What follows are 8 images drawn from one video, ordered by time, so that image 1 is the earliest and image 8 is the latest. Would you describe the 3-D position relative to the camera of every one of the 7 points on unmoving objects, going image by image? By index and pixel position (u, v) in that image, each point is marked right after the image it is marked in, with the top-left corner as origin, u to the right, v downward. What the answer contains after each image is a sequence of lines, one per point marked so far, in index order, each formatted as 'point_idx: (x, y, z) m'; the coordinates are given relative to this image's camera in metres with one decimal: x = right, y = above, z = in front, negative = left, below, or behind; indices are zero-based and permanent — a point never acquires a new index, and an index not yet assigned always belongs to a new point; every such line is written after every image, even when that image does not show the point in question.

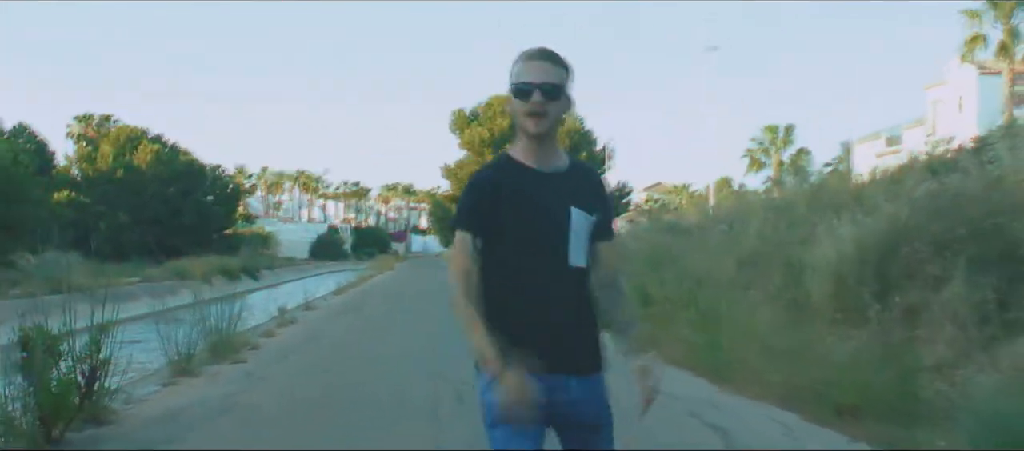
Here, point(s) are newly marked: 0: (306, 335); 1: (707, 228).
0: (-3.2, -1.7, +16.9) m
1: (+3.5, 0.0, +18.5) m
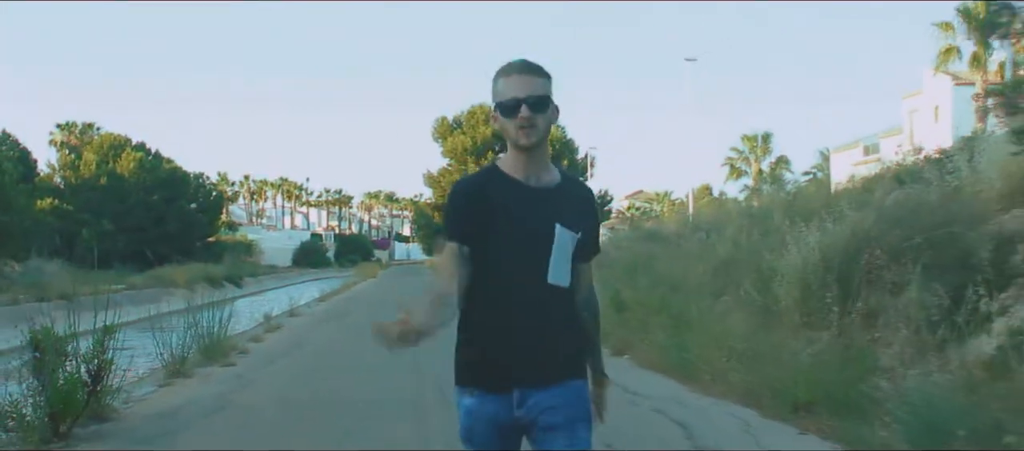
0: (-3.5, -1.8, +17.1) m
1: (+3.2, -0.1, +18.8) m
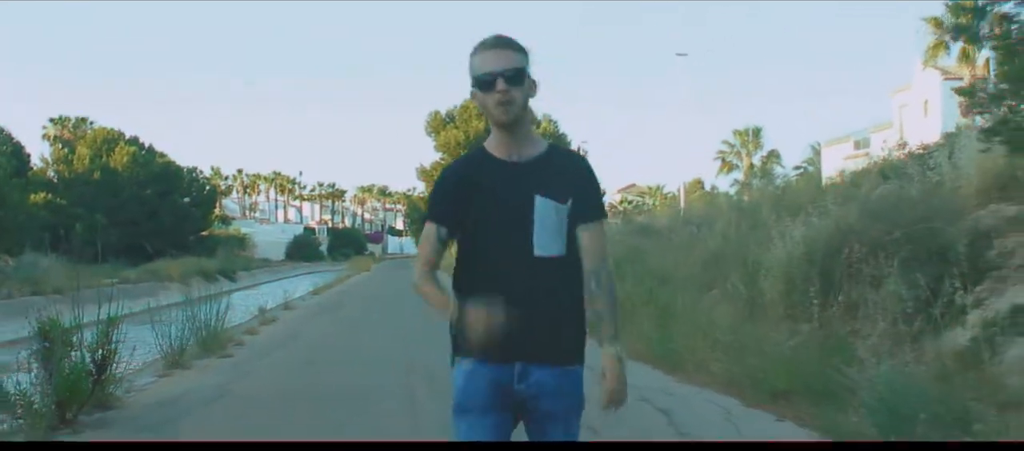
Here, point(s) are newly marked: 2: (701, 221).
0: (-3.6, -1.7, +17.3) m
1: (+3.0, 0.0, +18.9) m
2: (+3.3, +0.1, +17.9) m
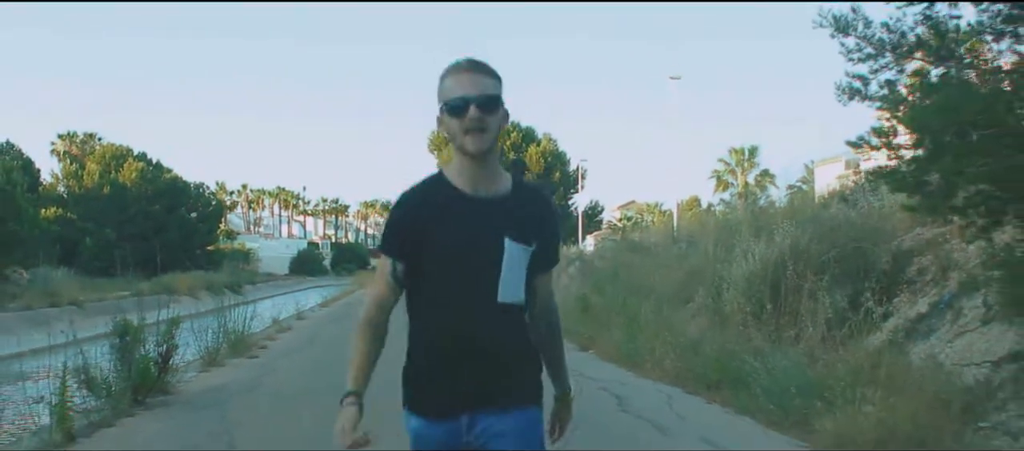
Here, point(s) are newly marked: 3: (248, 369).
0: (-3.7, -2.0, +18.2) m
1: (+3.0, -0.4, +19.9) m
2: (+3.2, -0.3, +18.8) m
3: (-3.4, -1.9, +13.5) m
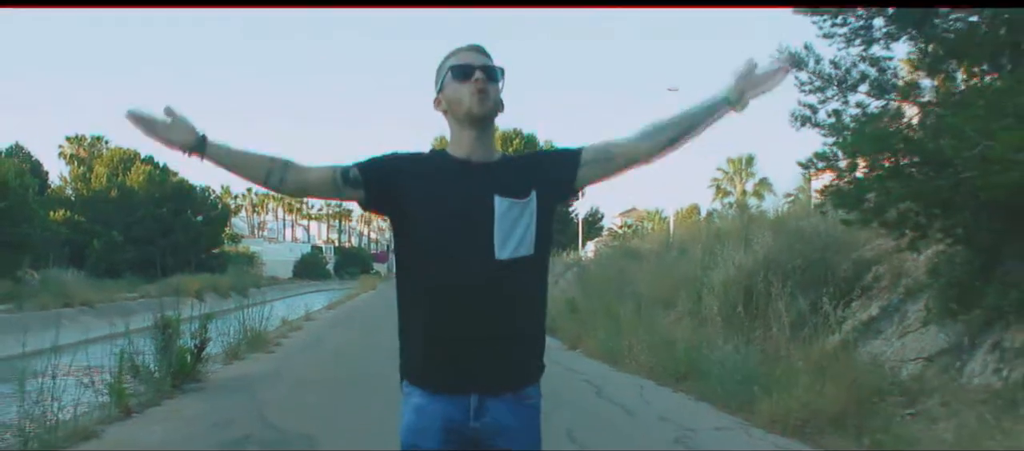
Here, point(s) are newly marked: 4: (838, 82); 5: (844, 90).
0: (-3.7, -2.1, +18.9) m
1: (+3.0, -0.5, +20.5) m
2: (+3.2, -0.4, +19.5) m
3: (-3.4, -2.0, +14.2) m
4: (+3.6, +1.6, +11.5) m
5: (+3.6, +1.5, +11.5) m
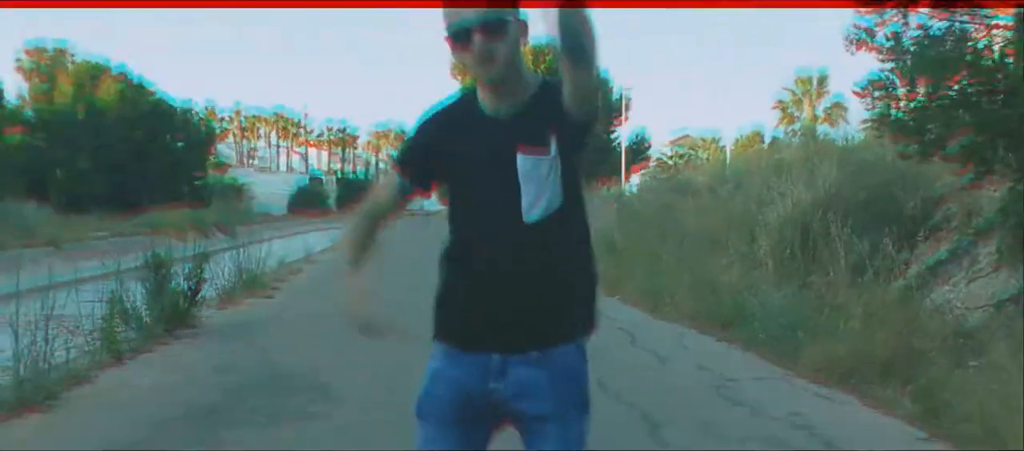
0: (-3.3, -0.9, +18.3) m
1: (+3.4, +0.7, +19.7) m
2: (+3.6, +0.8, +18.6) m
3: (-3.1, -1.1, +13.5) m
4: (+3.8, +2.2, +10.6) m
5: (+3.9, +2.2, +10.6) m
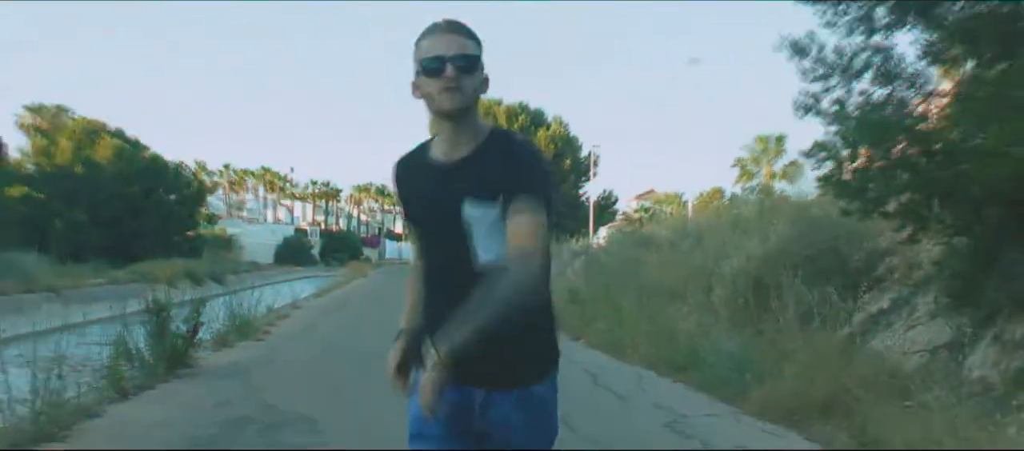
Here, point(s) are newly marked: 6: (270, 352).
0: (-3.8, -1.8, +18.6) m
1: (+2.9, -0.3, +20.3) m
2: (+3.1, -0.2, +19.2) m
3: (-3.5, -1.7, +13.9) m
4: (+3.6, +1.7, +11.3) m
5: (+3.6, +1.6, +11.3) m
6: (-3.2, -1.7, +13.8) m
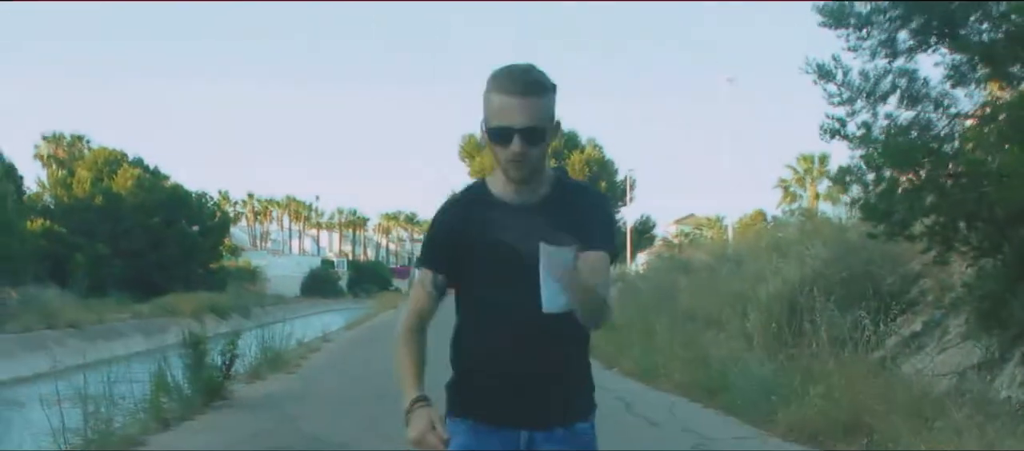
0: (-3.3, -2.4, +18.8) m
1: (+3.4, -0.8, +20.3) m
2: (+3.7, -0.6, +19.2) m
3: (-3.1, -2.2, +14.0) m
4: (+3.8, +1.4, +11.3) m
5: (+3.9, +1.4, +11.3) m
6: (-2.8, -2.1, +14.0) m
